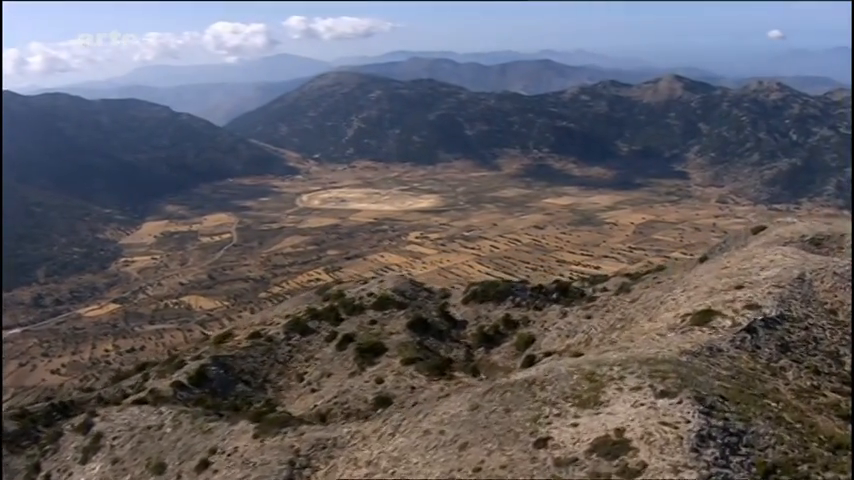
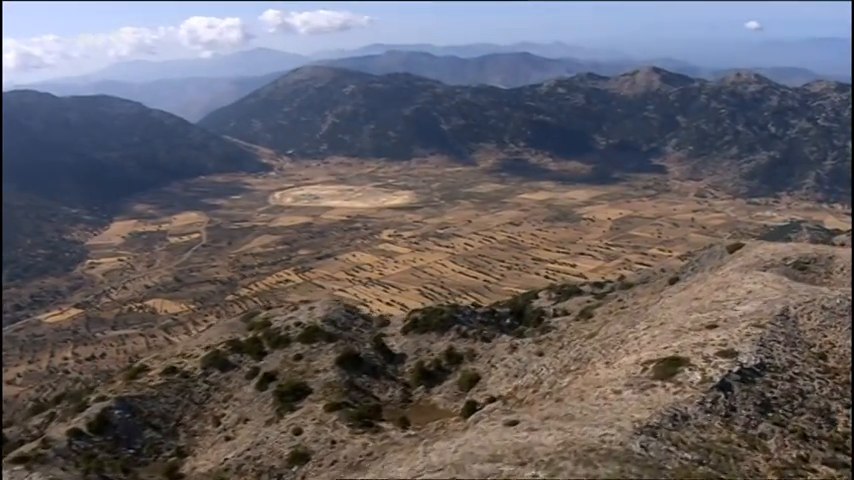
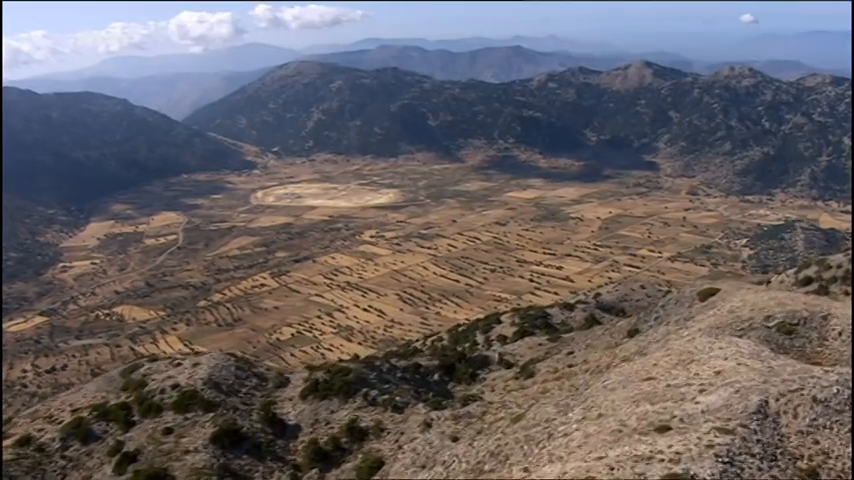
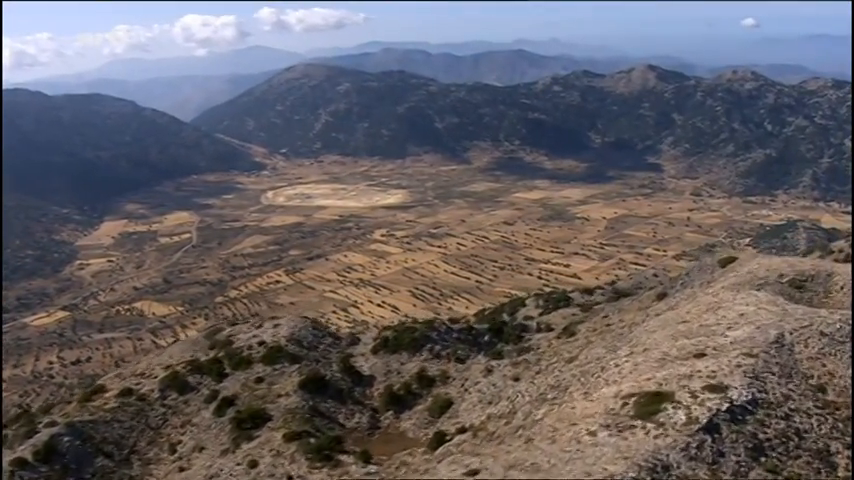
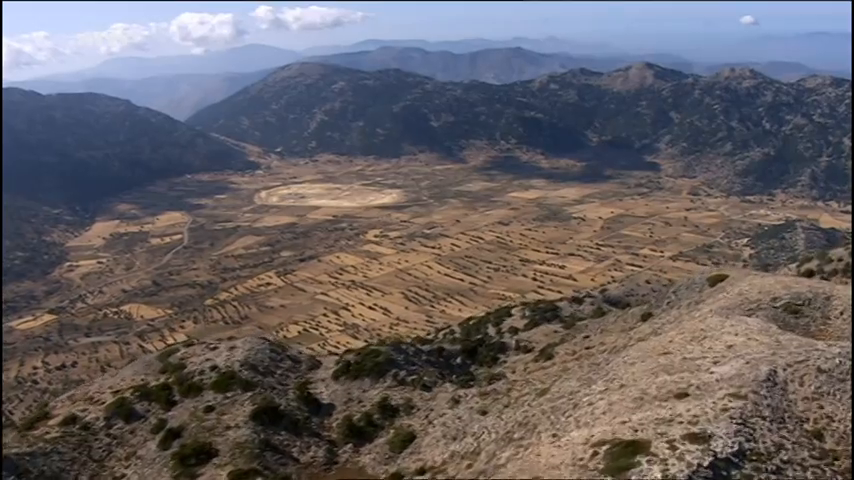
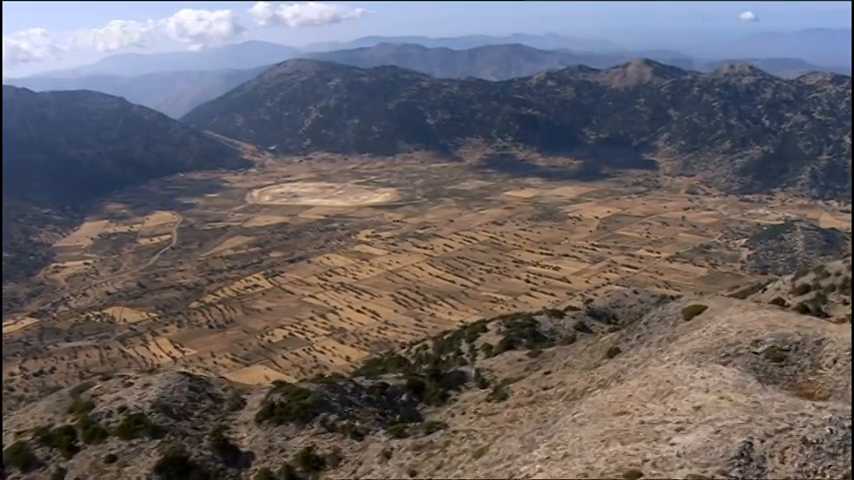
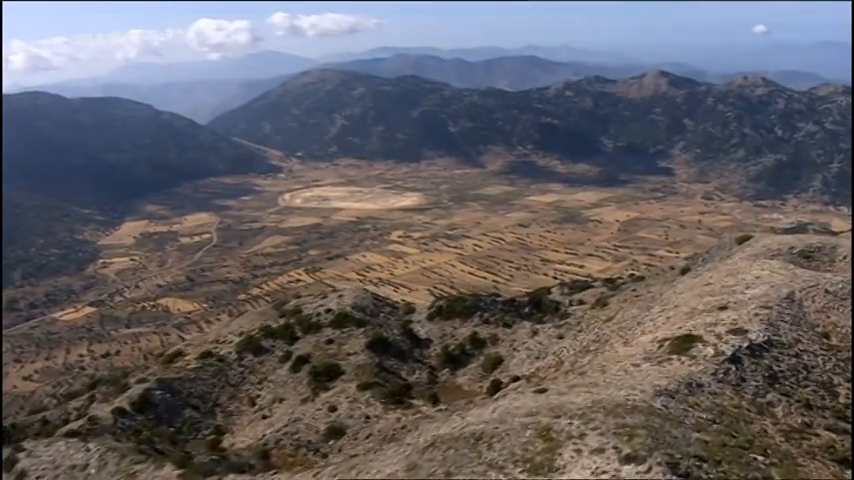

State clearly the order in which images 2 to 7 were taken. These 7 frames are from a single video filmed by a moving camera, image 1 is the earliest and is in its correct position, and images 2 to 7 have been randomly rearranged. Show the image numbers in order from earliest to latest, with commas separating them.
7, 2, 4, 5, 3, 6
